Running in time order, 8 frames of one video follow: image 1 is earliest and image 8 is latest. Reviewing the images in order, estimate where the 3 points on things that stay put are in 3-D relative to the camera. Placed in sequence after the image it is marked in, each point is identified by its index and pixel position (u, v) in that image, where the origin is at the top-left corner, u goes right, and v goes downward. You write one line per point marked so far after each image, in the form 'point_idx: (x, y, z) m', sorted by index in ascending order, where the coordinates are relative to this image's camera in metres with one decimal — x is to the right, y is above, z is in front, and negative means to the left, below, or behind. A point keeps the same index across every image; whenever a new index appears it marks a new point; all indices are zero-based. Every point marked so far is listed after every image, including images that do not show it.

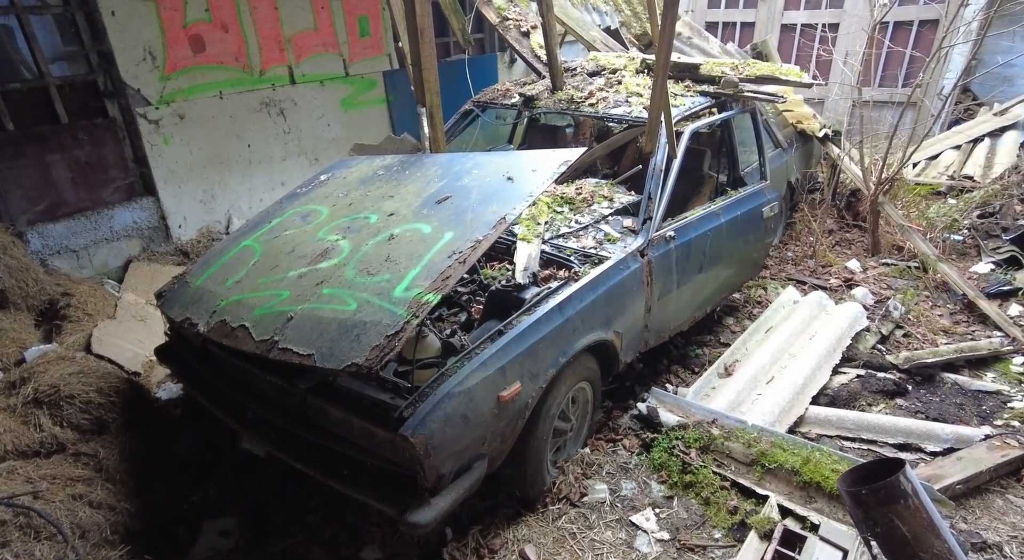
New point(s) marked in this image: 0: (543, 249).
0: (+0.2, +0.2, +3.4) m
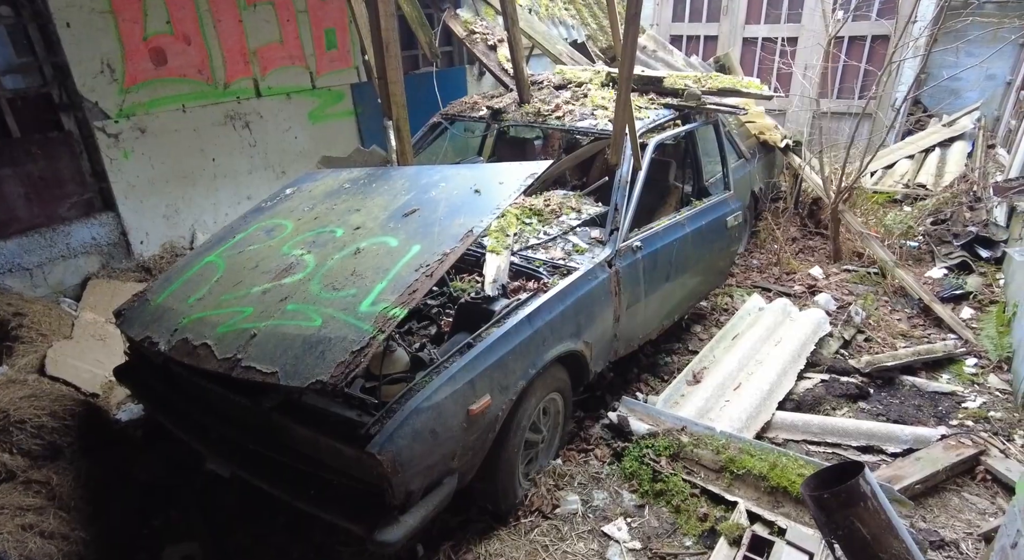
0: (0.0, +0.1, +3.4) m
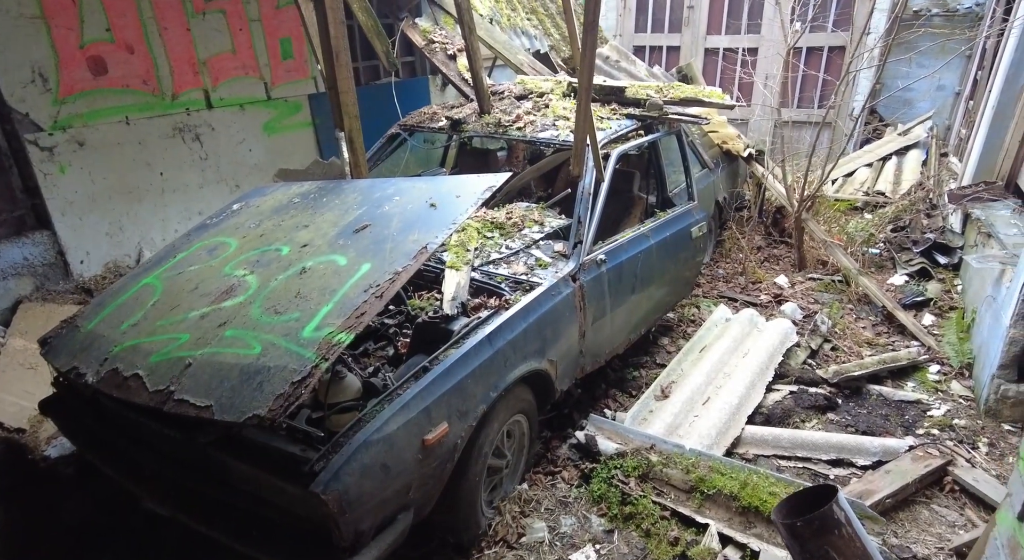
0: (-0.2, 0.0, +3.3) m
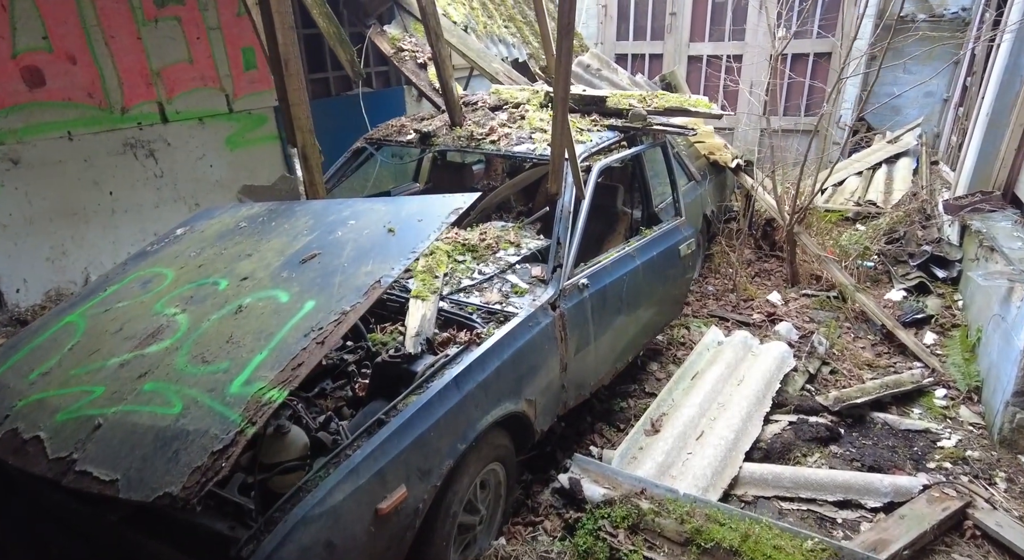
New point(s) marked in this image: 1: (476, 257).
0: (-0.3, -0.1, +2.9) m
1: (-0.2, +0.1, +3.3) m
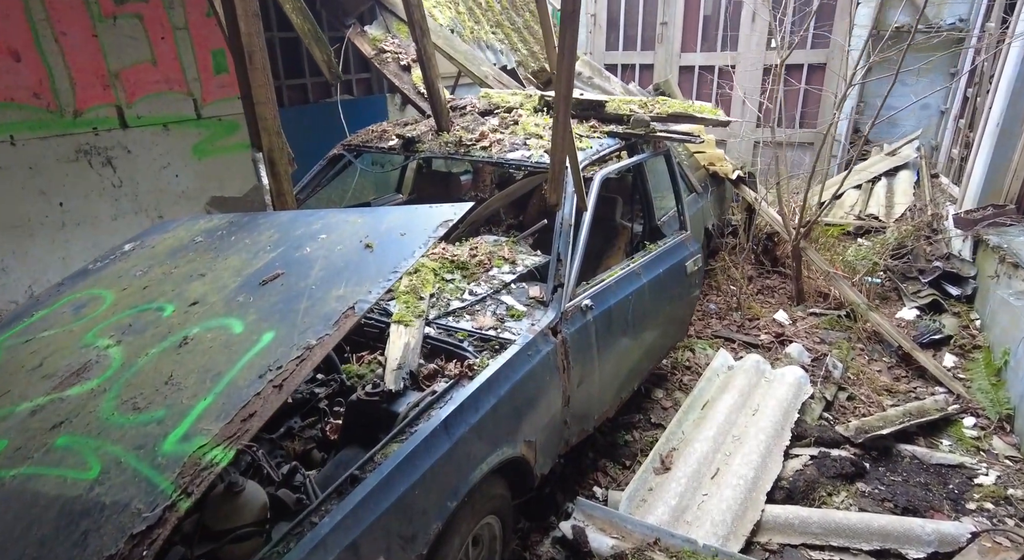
0: (-0.3, -0.2, +2.6) m
1: (-0.2, 0.0, +3.0) m
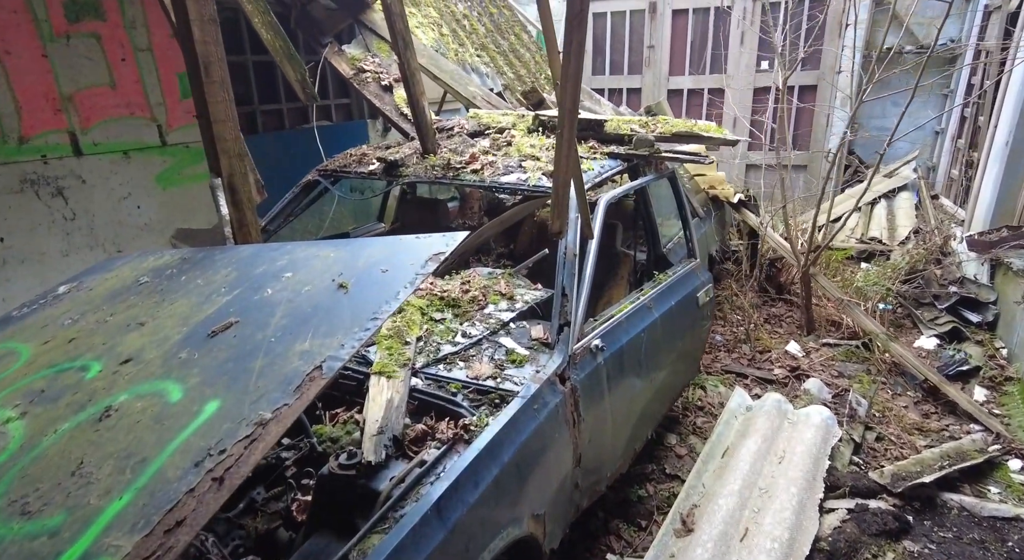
0: (-0.3, -0.4, +2.2) m
1: (-0.2, -0.1, +2.6) m
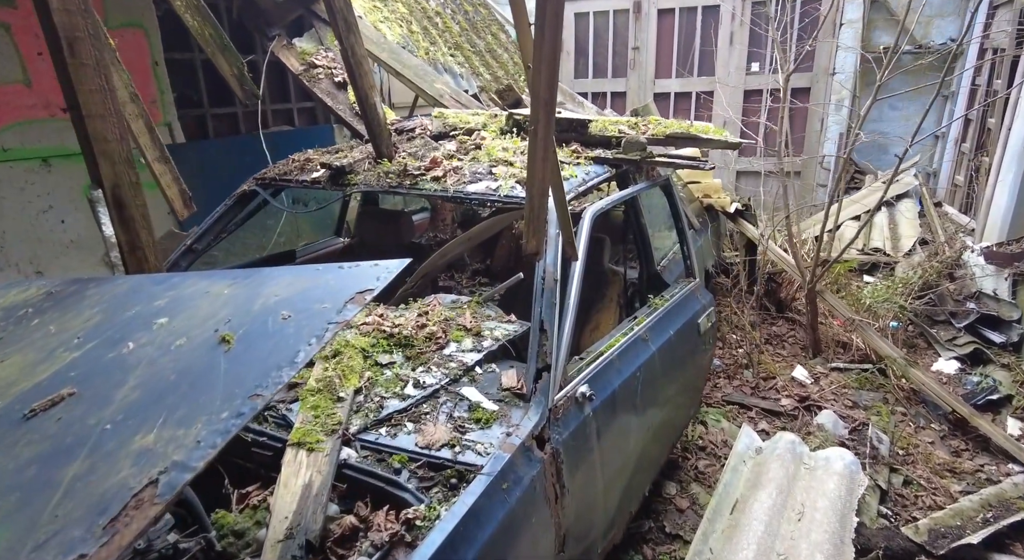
0: (-0.4, -0.5, +1.7) m
1: (-0.3, -0.2, +2.1) m
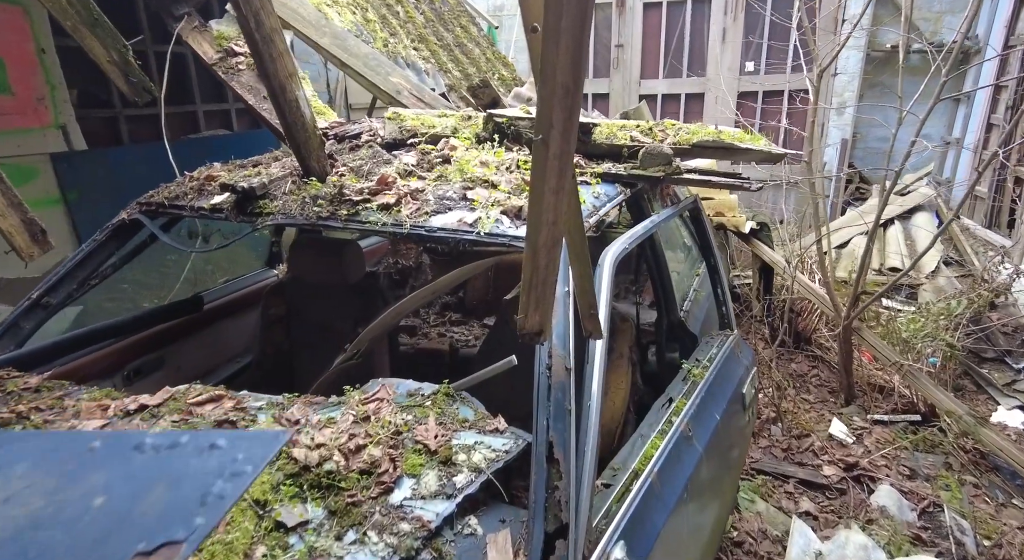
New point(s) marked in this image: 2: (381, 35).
0: (-0.4, -0.7, +0.9) m
1: (-0.3, -0.4, +1.3) m
2: (-0.9, +1.8, +4.6) m
